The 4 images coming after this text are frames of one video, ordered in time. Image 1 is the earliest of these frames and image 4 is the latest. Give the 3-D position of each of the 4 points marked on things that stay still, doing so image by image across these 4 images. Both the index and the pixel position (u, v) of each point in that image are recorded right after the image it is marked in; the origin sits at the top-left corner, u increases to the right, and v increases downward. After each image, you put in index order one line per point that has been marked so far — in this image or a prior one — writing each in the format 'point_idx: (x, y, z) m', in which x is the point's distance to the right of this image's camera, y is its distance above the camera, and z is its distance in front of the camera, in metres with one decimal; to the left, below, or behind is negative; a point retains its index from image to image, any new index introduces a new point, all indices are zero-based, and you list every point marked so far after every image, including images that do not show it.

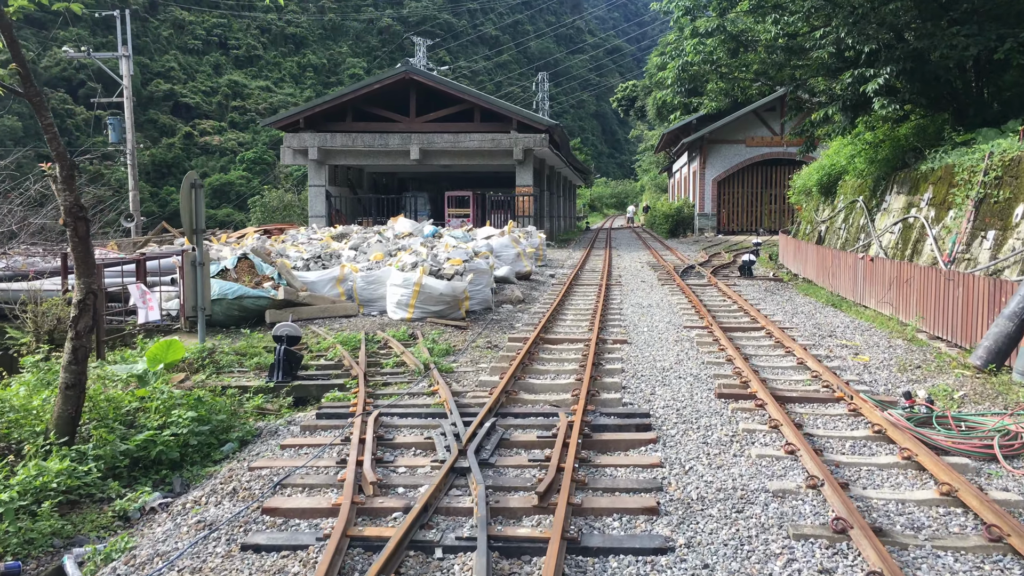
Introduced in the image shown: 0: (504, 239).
0: (-0.1, +0.8, +14.5) m
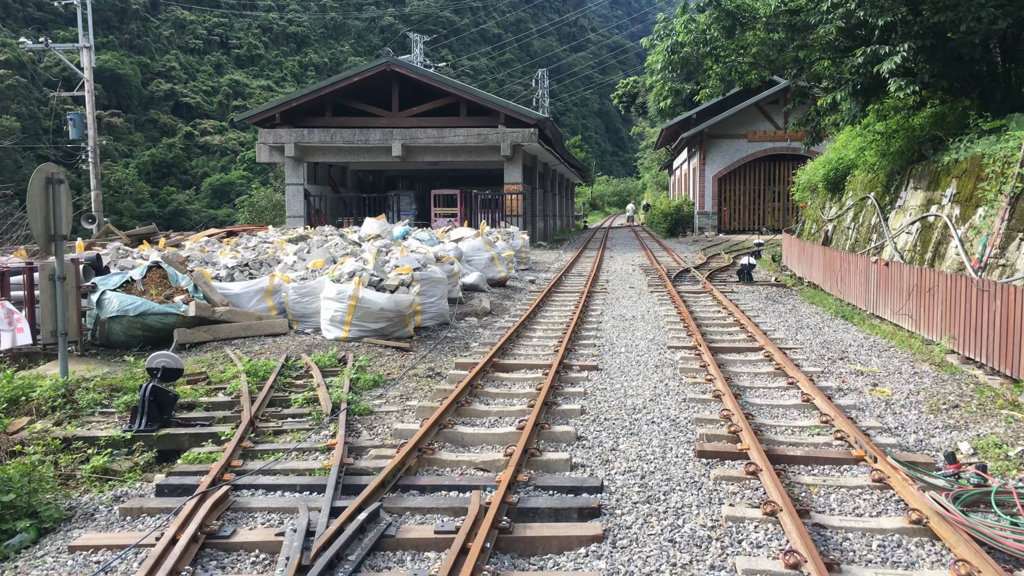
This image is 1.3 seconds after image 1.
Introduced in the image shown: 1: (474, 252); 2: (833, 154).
0: (-0.5, +0.7, +13.1) m
1: (-0.6, +0.5, +12.9) m
2: (+6.0, +2.5, +16.6) m
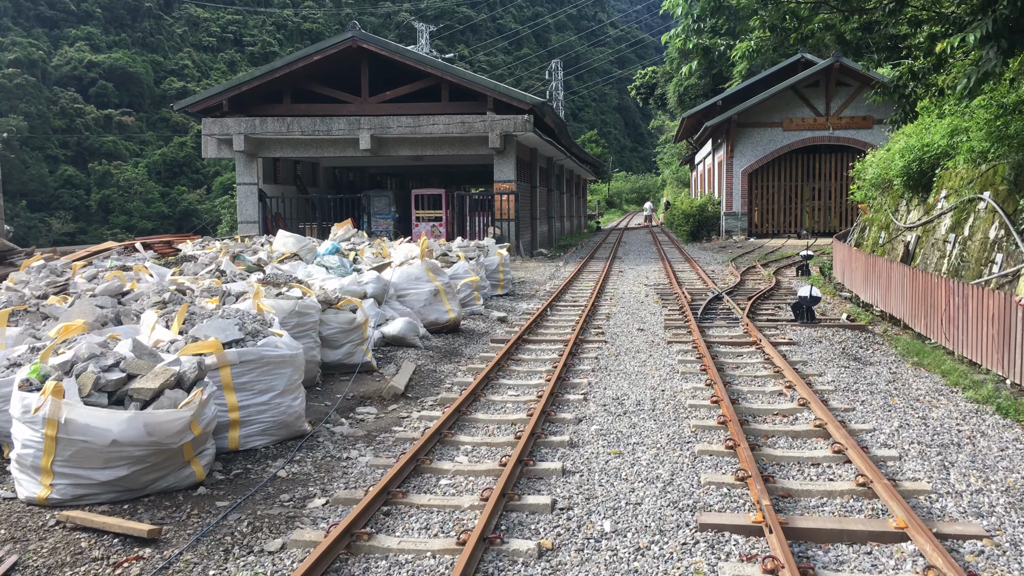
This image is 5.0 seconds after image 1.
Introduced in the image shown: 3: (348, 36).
0: (-1.0, +0.2, +9.0) m
1: (-1.0, +0.1, +8.8) m
2: (+5.6, +2.1, +12.4) m
3: (-3.7, +5.7, +20.0) m
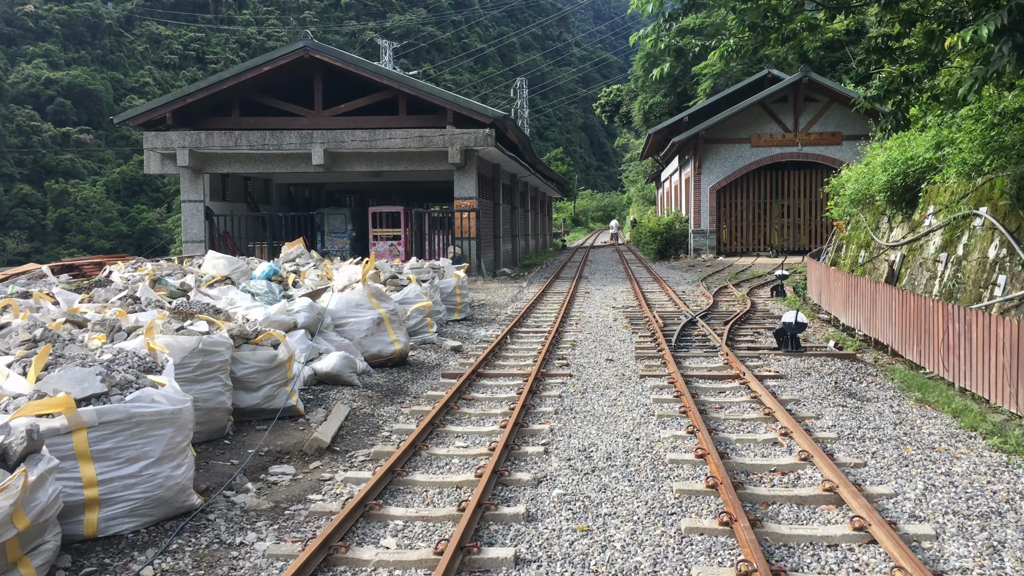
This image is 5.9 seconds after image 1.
0: (-1.4, 0.0, +8.0) m
1: (-1.4, -0.2, +7.8) m
2: (+5.0, +1.8, +11.7) m
3: (-4.6, +5.2, +19.0) m
